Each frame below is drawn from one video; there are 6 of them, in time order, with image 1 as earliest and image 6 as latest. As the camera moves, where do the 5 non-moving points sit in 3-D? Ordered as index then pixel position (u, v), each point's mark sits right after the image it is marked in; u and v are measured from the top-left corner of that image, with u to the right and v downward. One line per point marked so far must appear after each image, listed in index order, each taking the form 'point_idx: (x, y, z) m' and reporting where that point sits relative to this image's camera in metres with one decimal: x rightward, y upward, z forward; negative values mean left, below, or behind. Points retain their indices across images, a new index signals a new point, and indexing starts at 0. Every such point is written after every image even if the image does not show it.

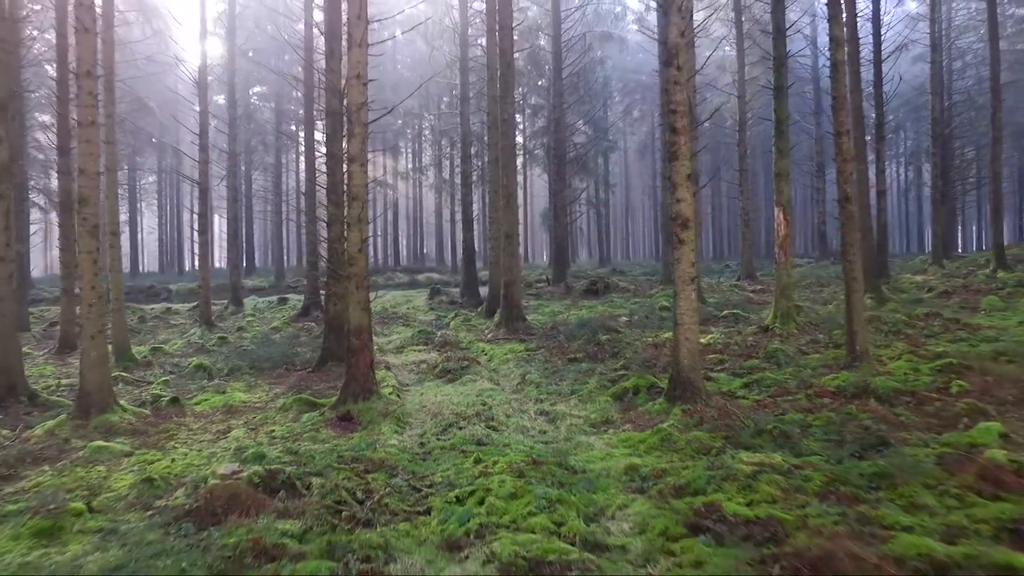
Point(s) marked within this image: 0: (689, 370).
0: (+2.7, -1.2, +7.4) m
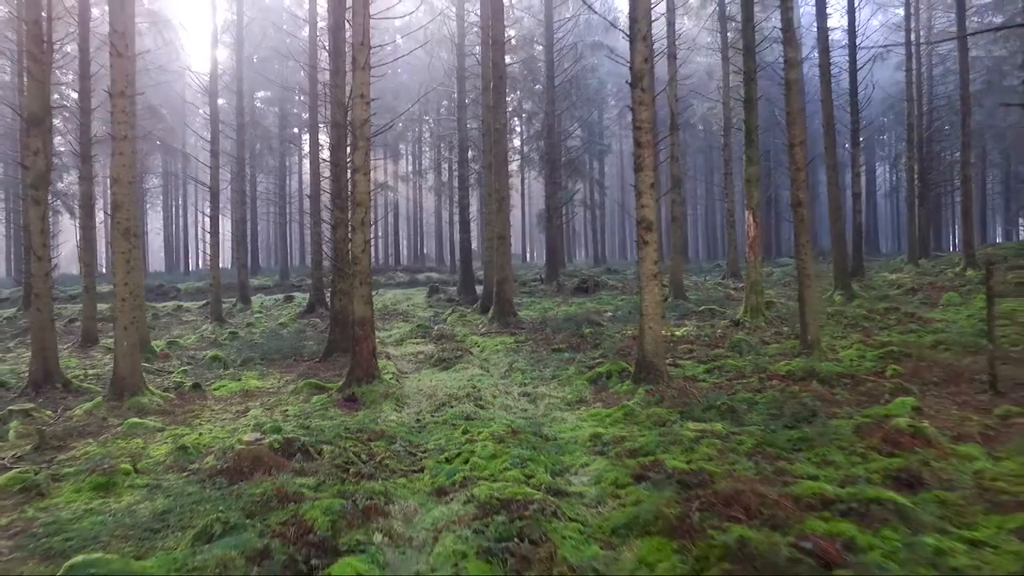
0: (+2.5, -1.2, +8.4) m
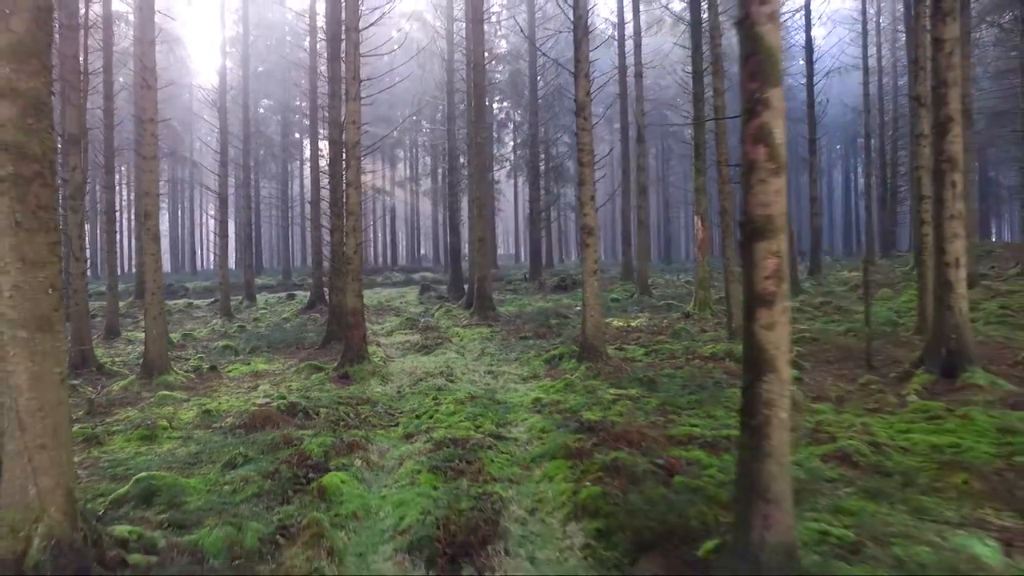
0: (+1.7, -1.1, +10.1) m
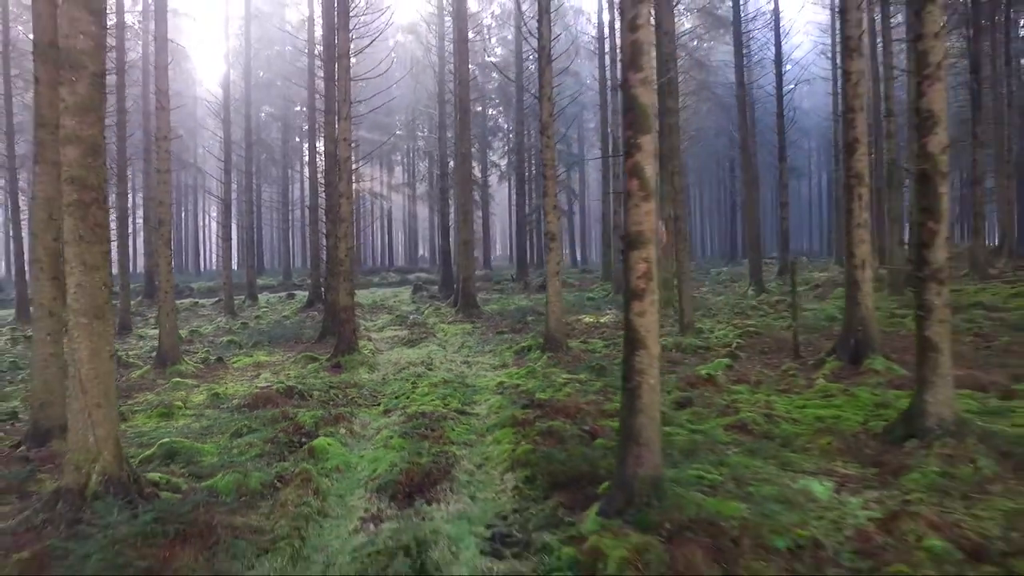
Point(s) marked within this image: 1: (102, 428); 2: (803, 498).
0: (+1.1, -1.0, +11.5) m
1: (-4.8, -1.6, +5.6) m
2: (+3.3, -2.4, +5.6) m
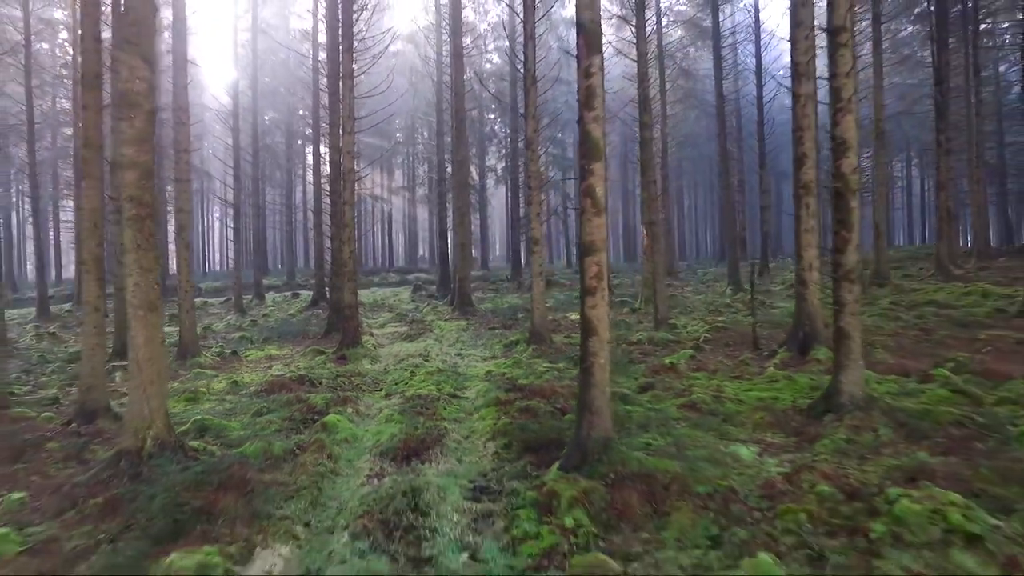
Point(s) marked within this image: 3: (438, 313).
0: (+0.8, -1.0, +12.7) m
1: (-5.1, -1.6, +6.8) m
2: (+3.0, -2.4, +6.8) m
3: (-3.0, -1.0, +19.4) m
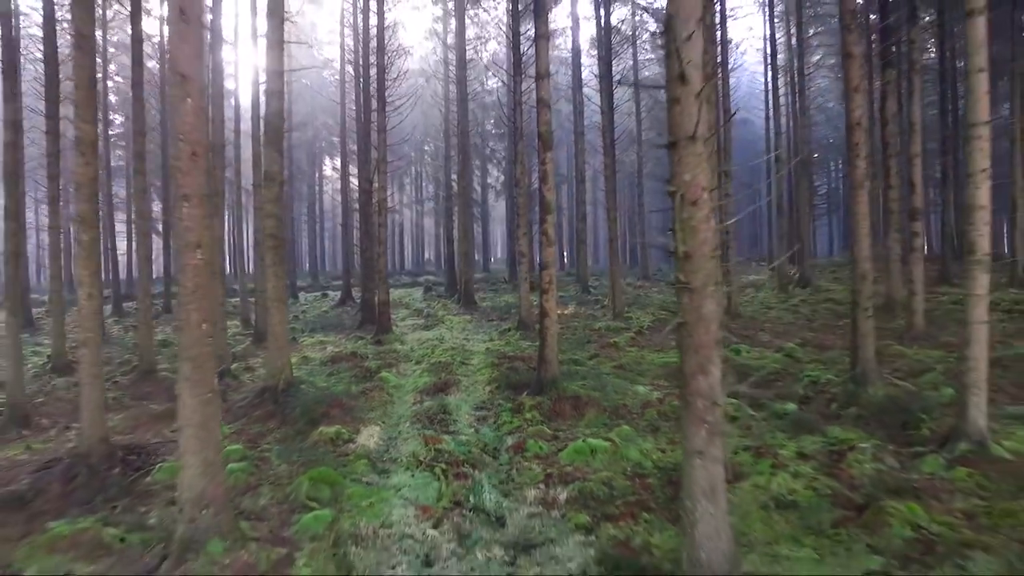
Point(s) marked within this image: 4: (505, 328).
0: (+0.5, -1.0, +17.2) m
1: (-5.4, -1.6, +11.4) m
2: (+2.8, -2.4, +11.2) m
3: (-3.2, -1.0, +23.9) m
4: (-0.3, -1.5, +18.0) m
